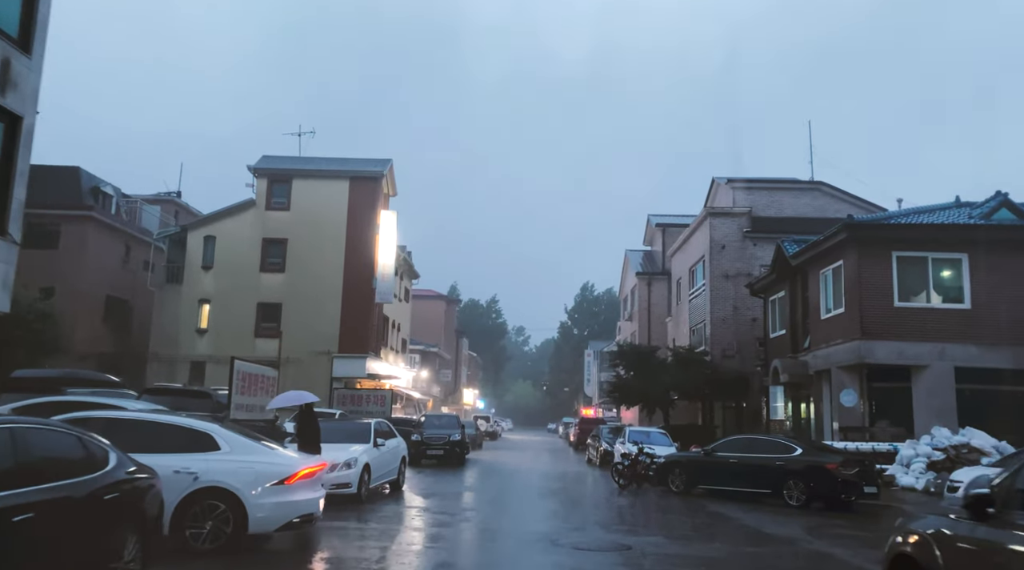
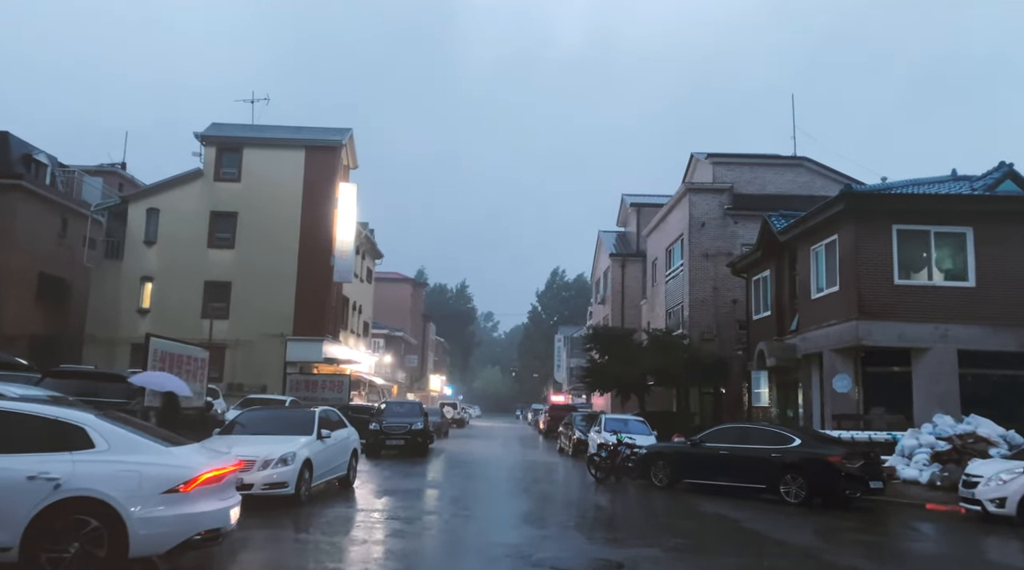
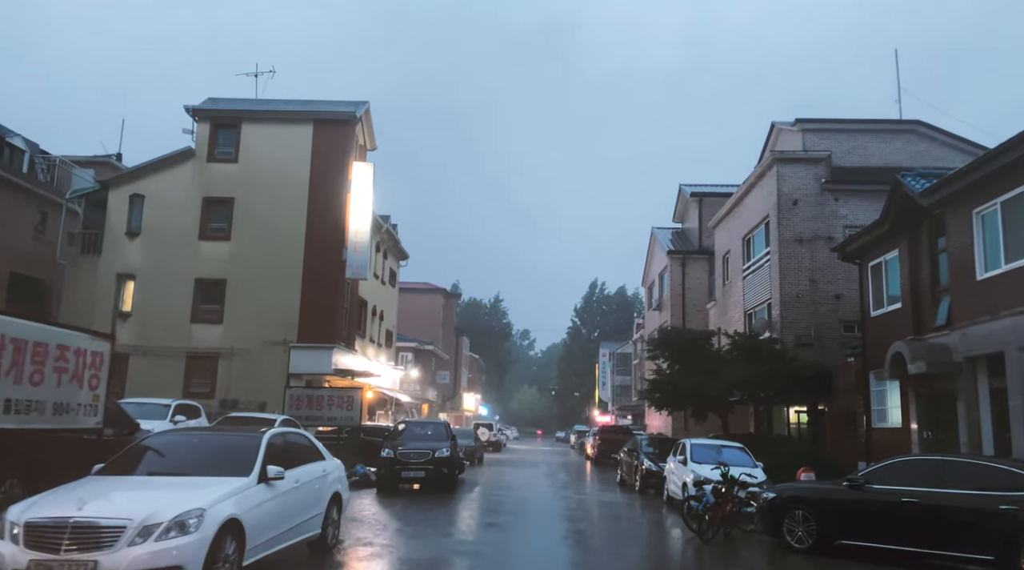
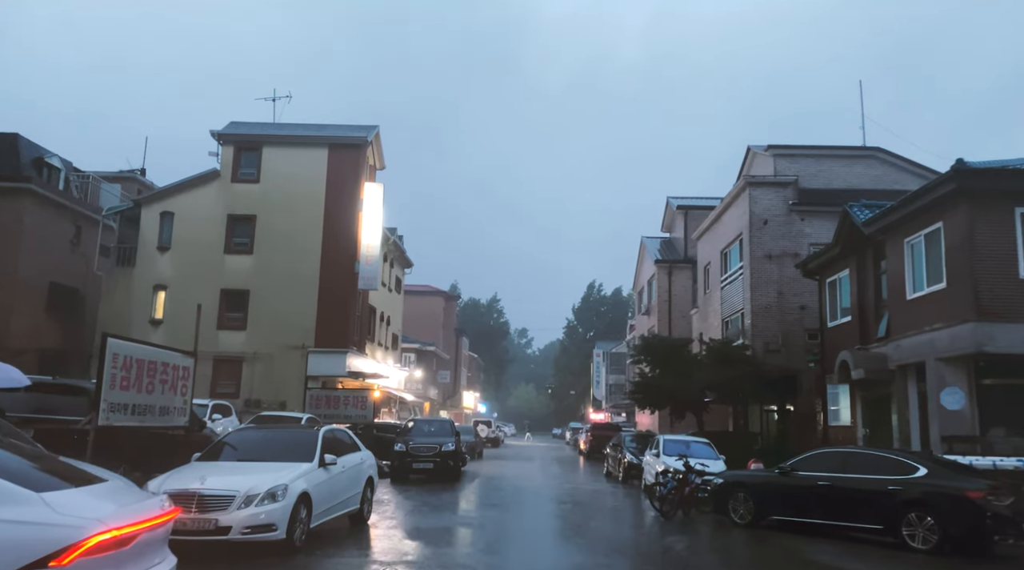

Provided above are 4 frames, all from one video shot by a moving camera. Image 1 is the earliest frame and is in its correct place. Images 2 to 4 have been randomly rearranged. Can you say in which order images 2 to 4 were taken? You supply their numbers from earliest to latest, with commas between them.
2, 4, 3
